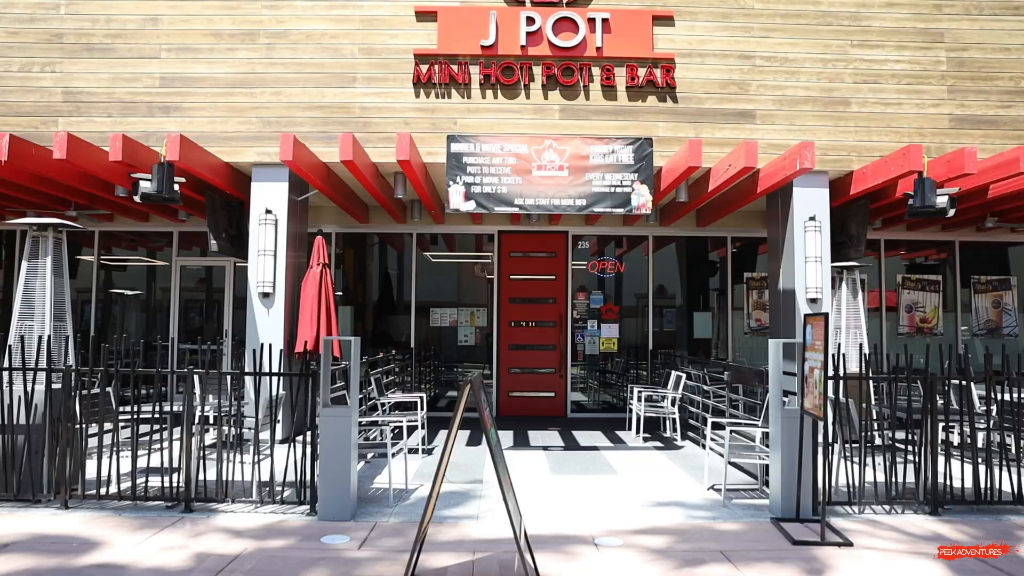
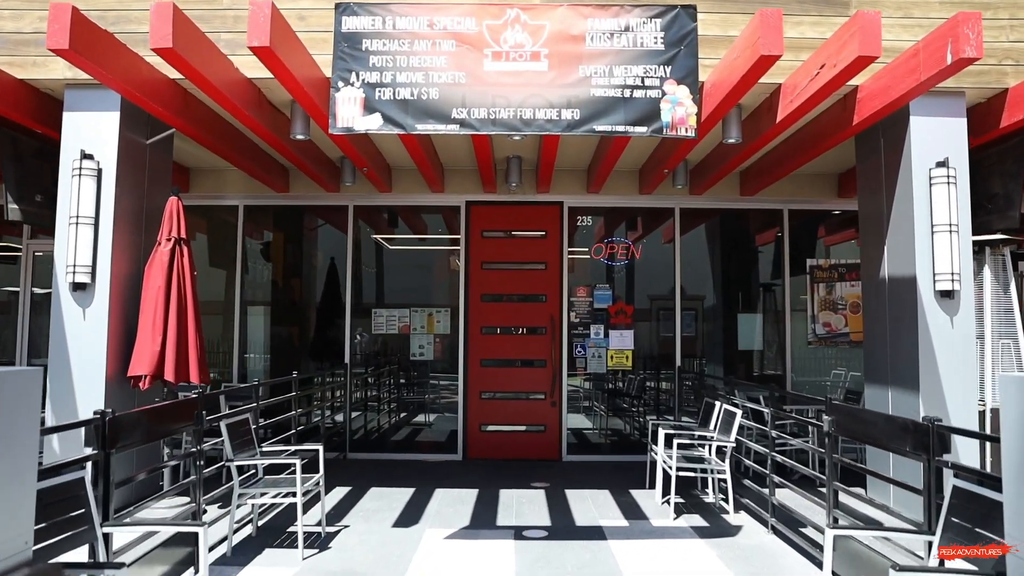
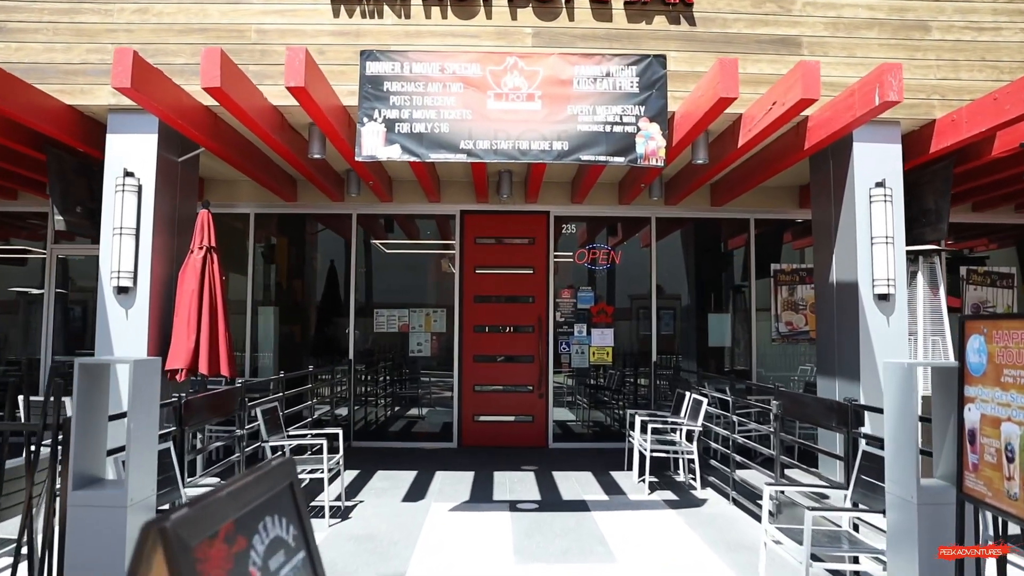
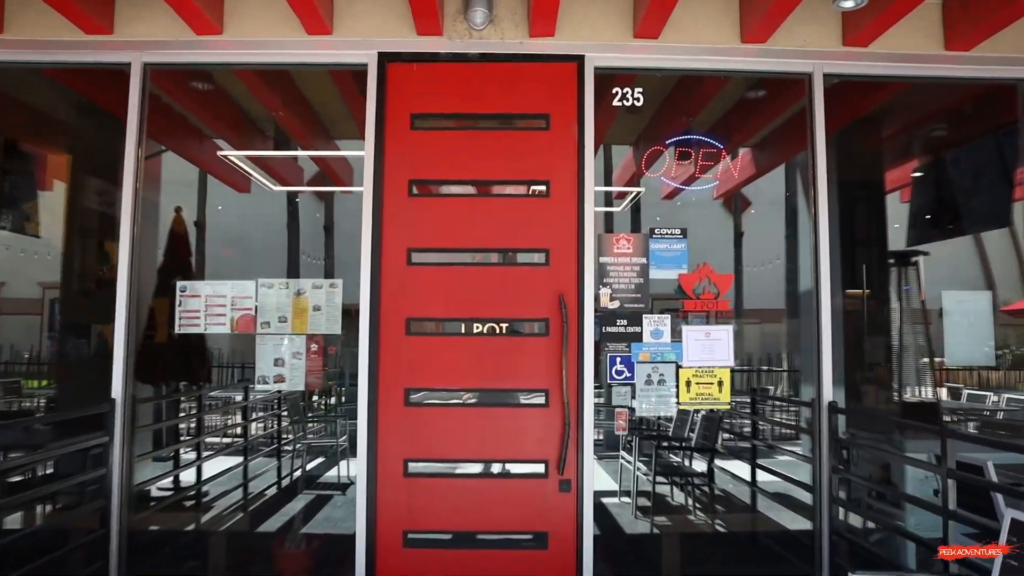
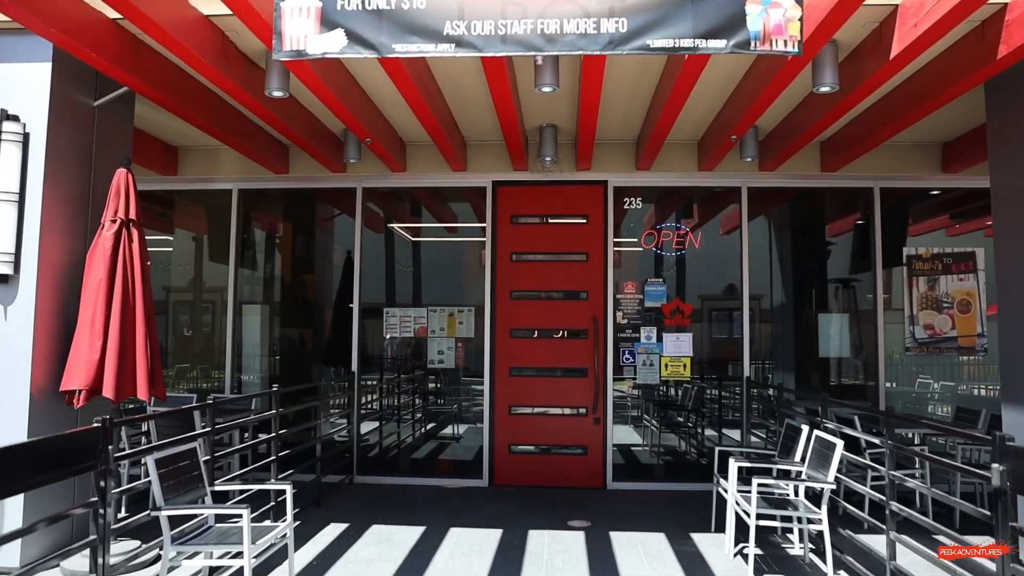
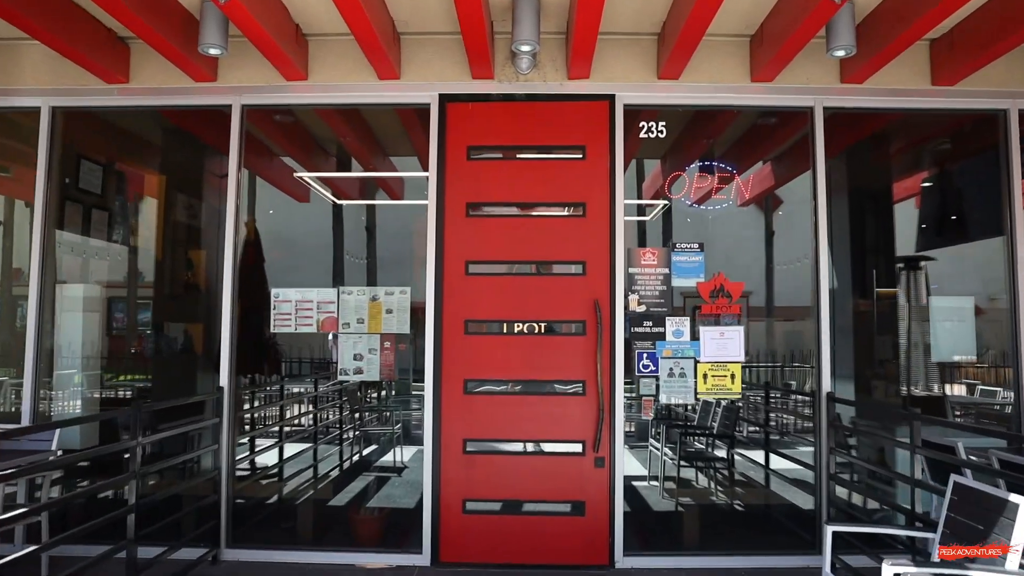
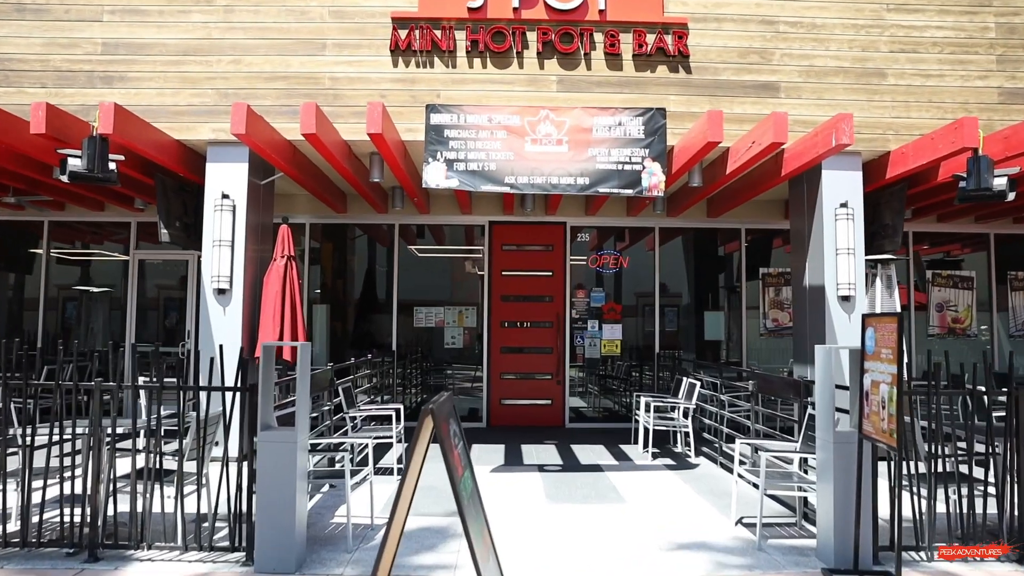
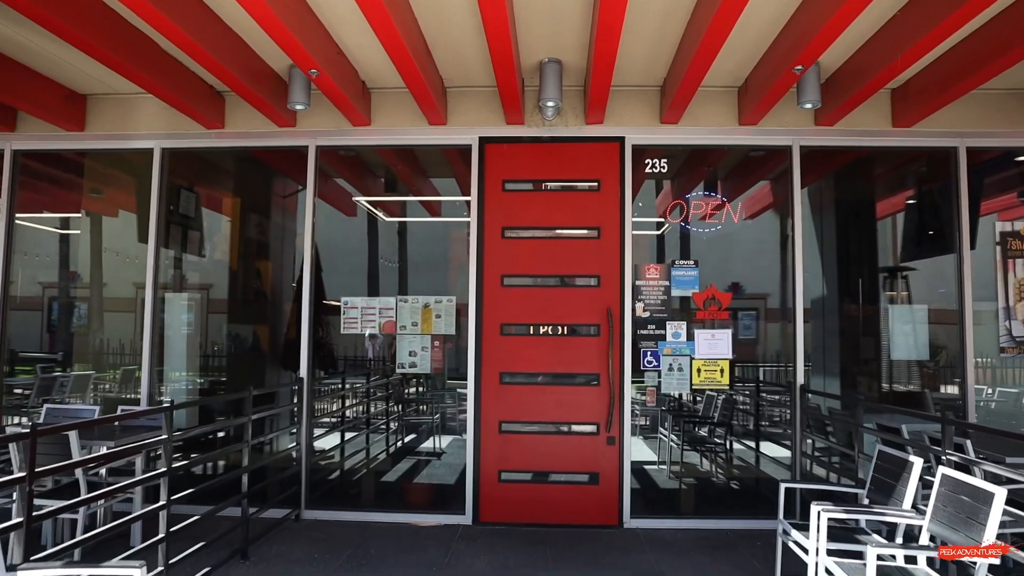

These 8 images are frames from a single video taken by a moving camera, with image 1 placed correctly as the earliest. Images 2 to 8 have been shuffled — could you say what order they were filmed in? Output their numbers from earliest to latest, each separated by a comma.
7, 3, 2, 5, 8, 6, 4
